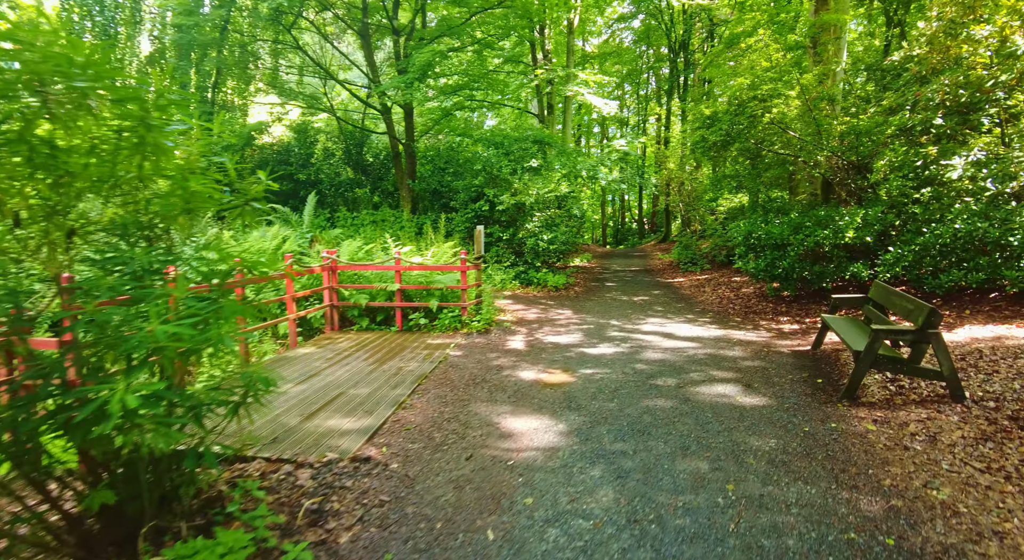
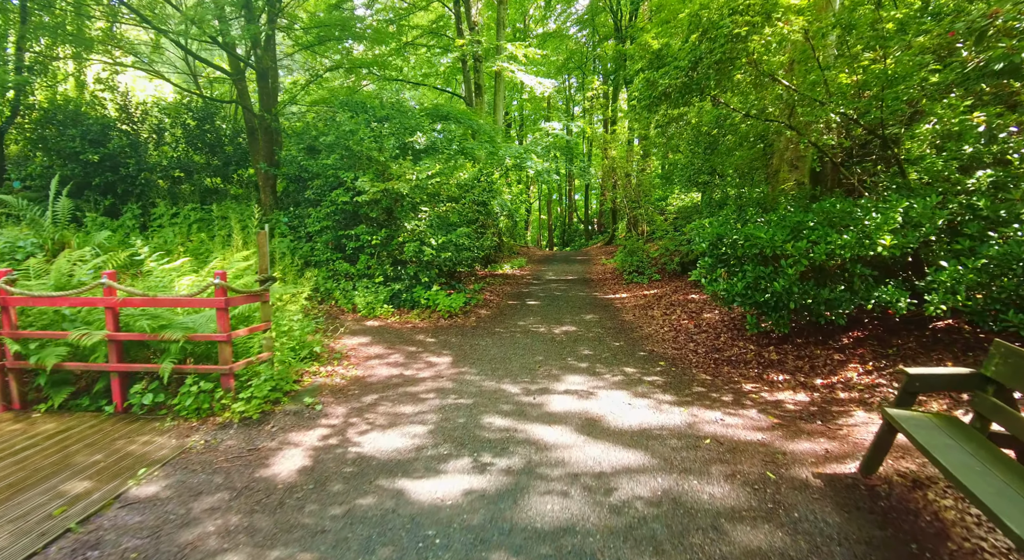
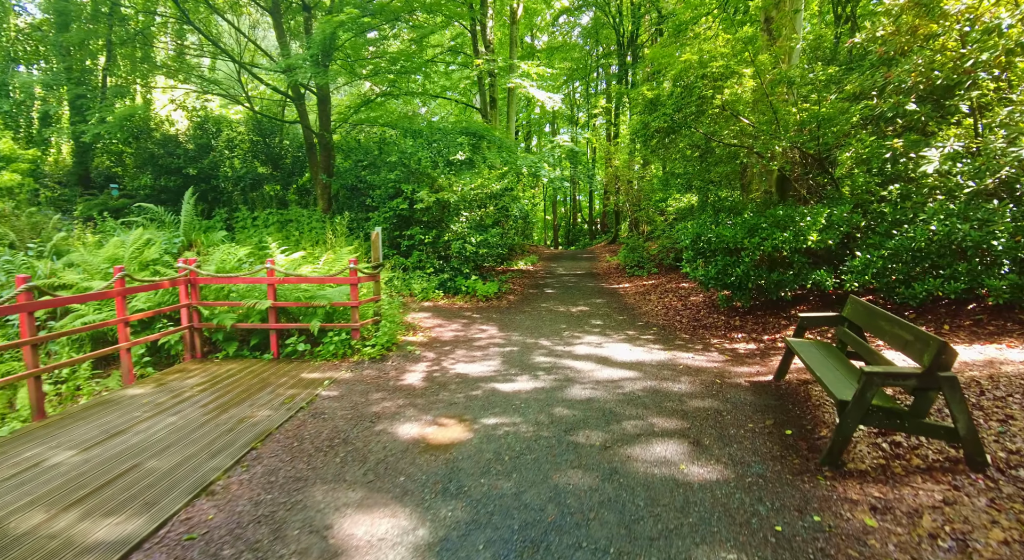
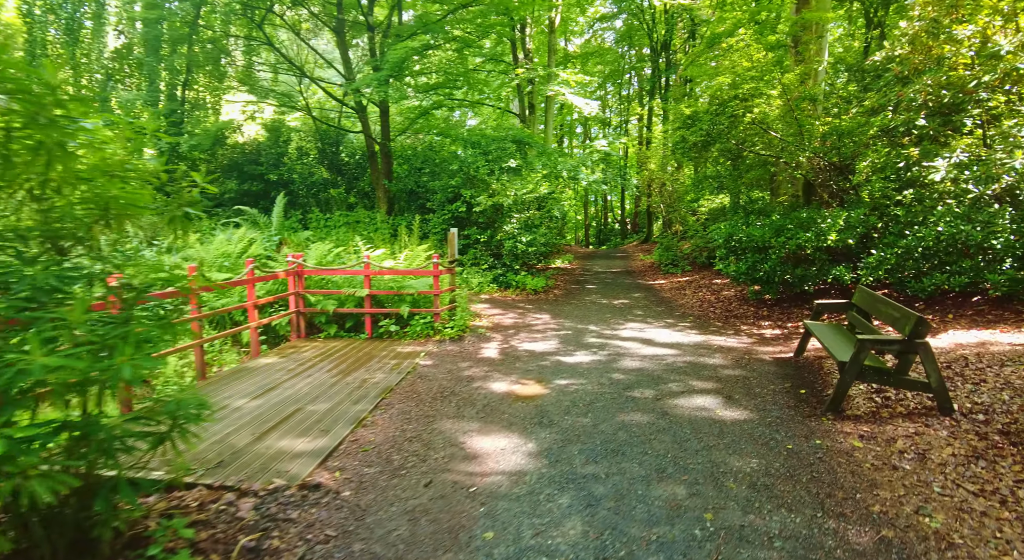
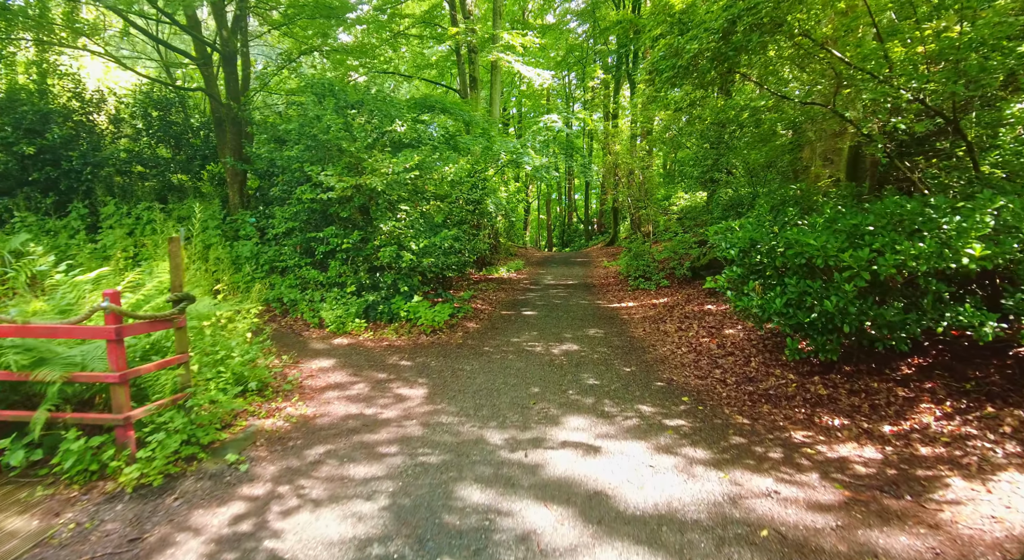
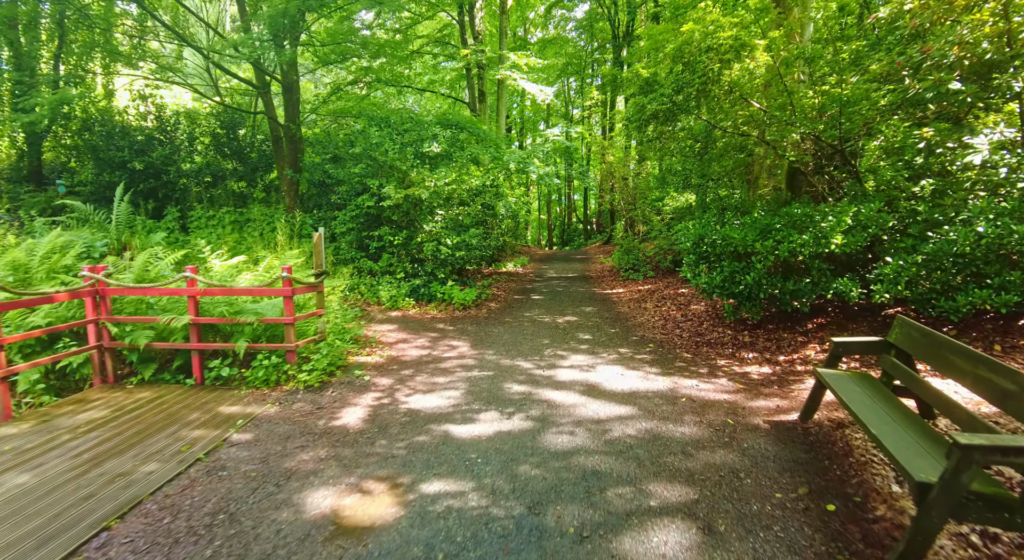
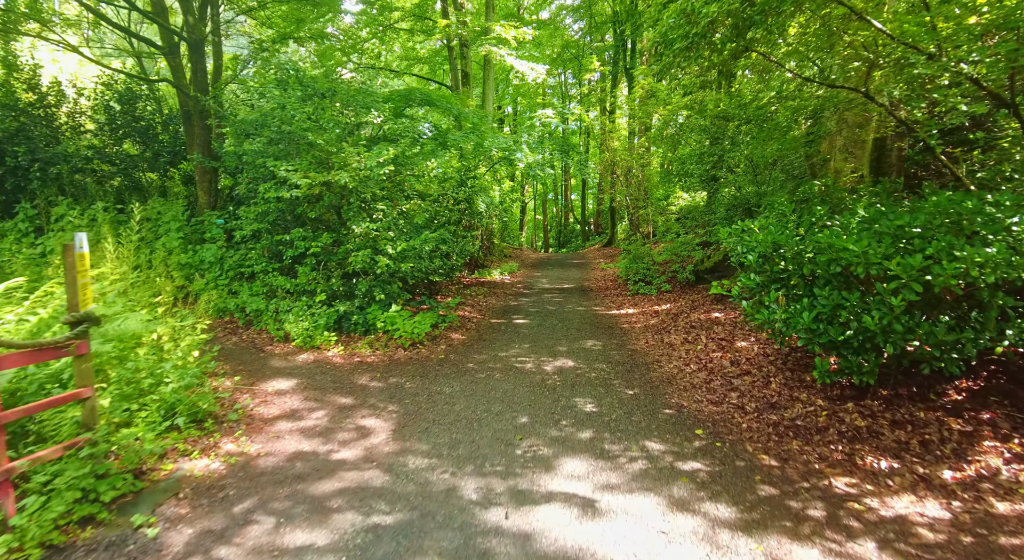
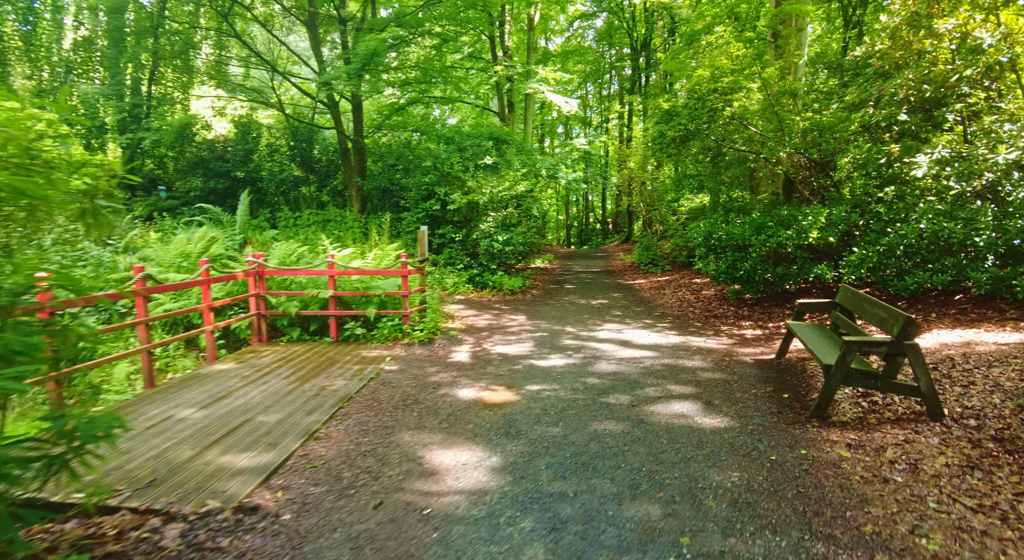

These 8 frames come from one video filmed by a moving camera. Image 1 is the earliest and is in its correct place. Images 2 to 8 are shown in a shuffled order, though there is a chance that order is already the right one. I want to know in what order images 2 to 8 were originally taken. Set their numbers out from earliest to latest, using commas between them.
4, 8, 3, 6, 2, 5, 7
